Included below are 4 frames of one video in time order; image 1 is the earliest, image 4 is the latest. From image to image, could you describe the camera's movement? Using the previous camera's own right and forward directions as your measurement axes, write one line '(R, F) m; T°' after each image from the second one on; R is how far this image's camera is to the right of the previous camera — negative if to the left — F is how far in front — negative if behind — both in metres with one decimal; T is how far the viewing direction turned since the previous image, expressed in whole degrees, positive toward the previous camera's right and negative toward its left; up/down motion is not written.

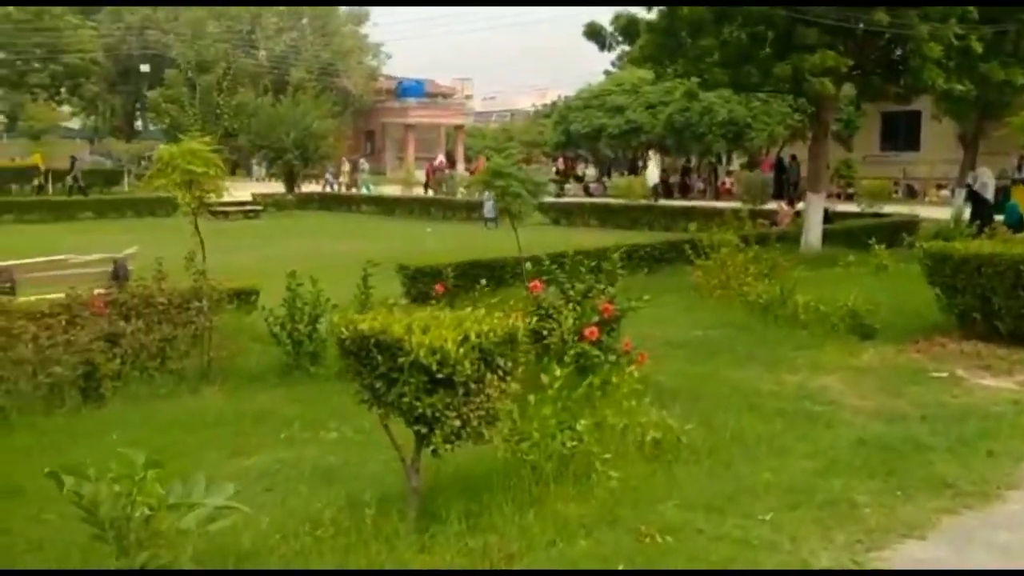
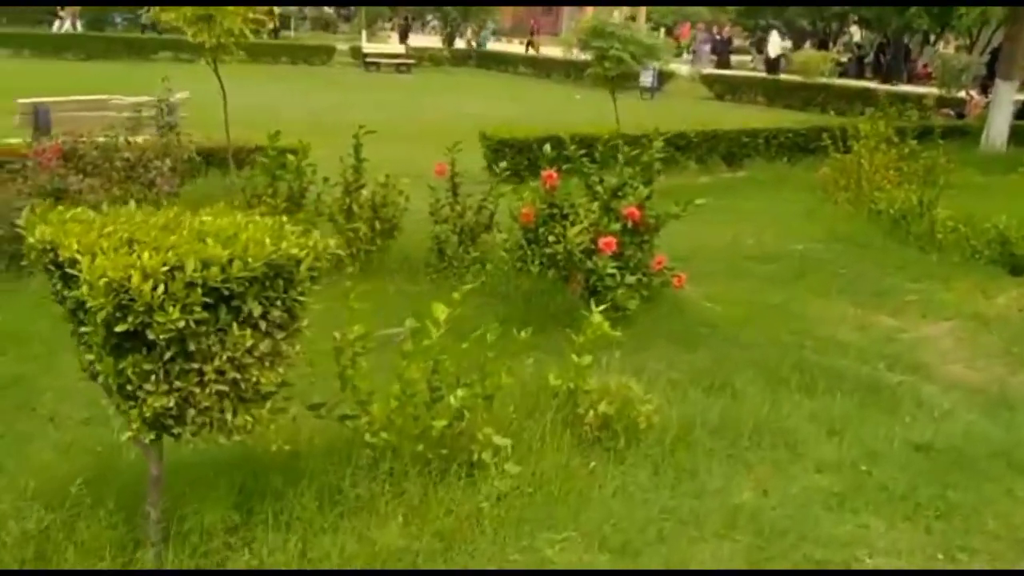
(+1.1, +1.8) m; -10°
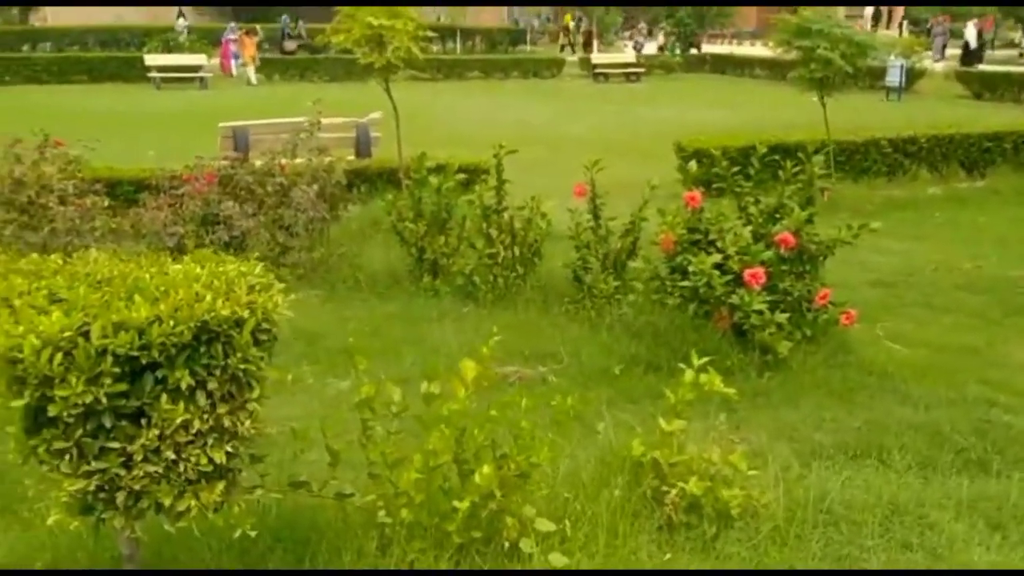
(+0.6, +0.7) m; -14°
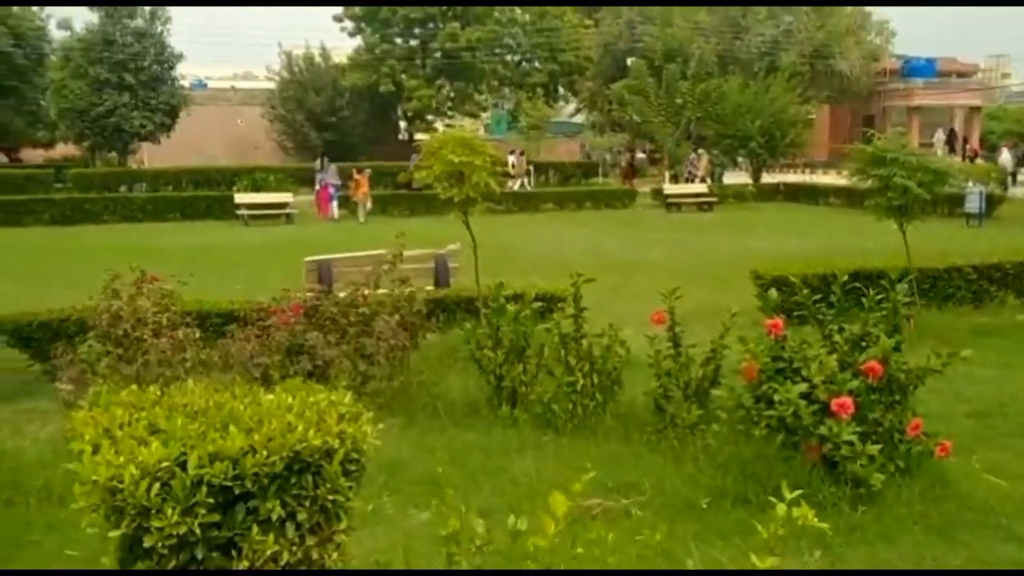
(0.0, 0.0) m; -4°
